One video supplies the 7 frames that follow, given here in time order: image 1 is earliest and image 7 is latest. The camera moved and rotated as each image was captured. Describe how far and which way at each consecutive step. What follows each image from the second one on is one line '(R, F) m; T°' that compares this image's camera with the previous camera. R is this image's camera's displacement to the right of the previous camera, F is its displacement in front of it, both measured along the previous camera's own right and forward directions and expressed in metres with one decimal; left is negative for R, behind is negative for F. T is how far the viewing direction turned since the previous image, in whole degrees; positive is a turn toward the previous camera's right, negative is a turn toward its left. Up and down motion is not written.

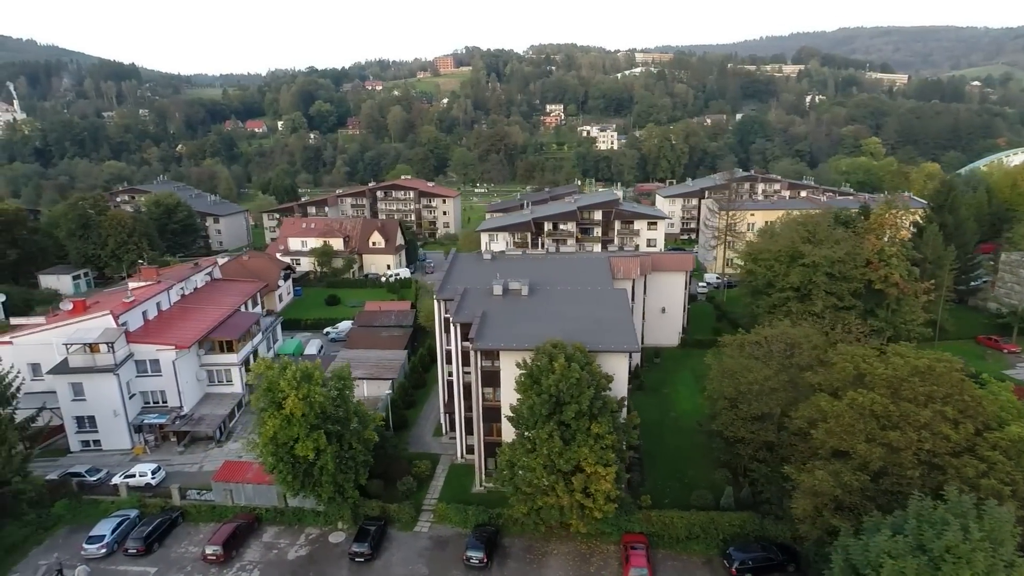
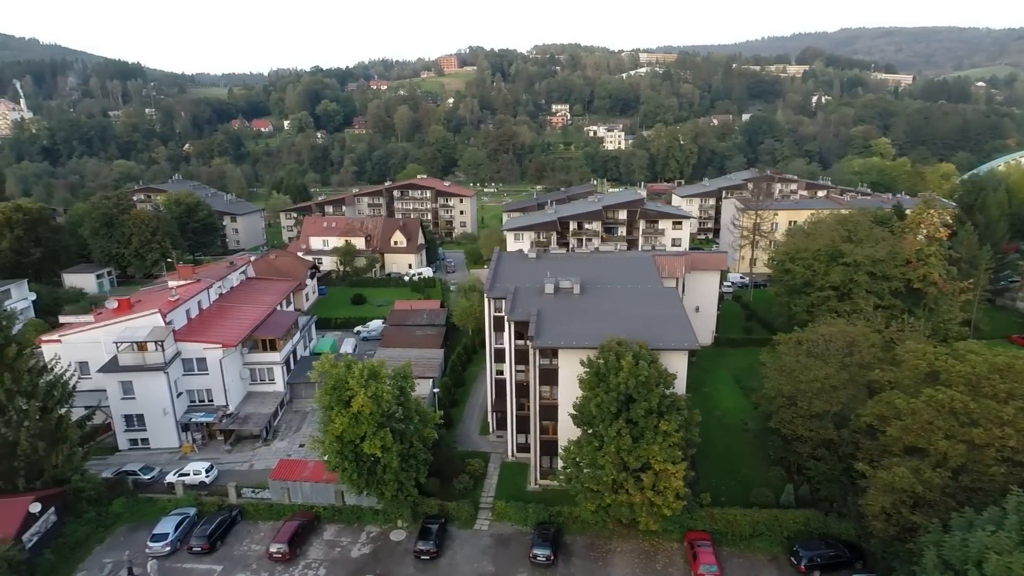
(-2.7, -0.1) m; 0°
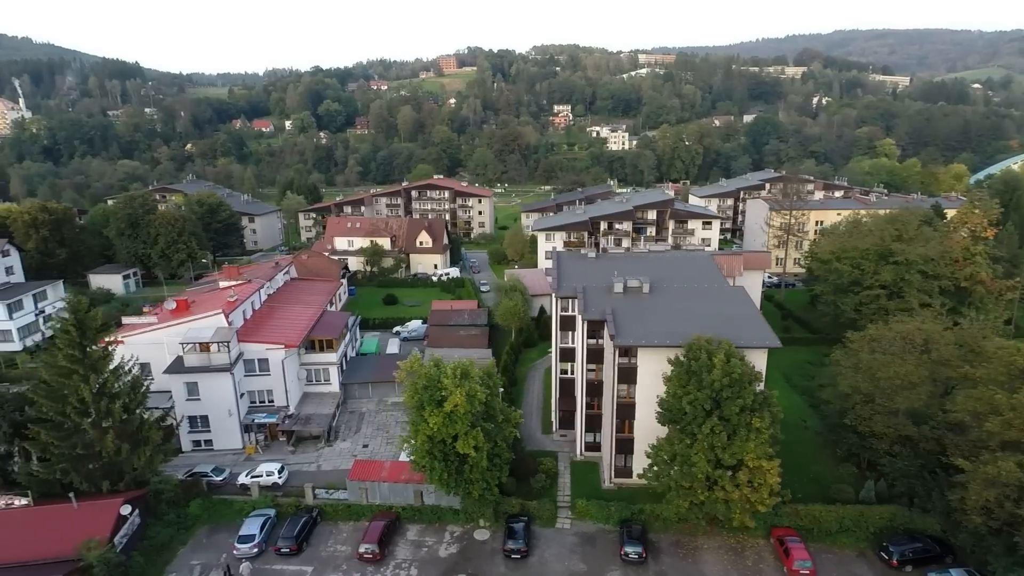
(-3.9, -0.1) m; +1°
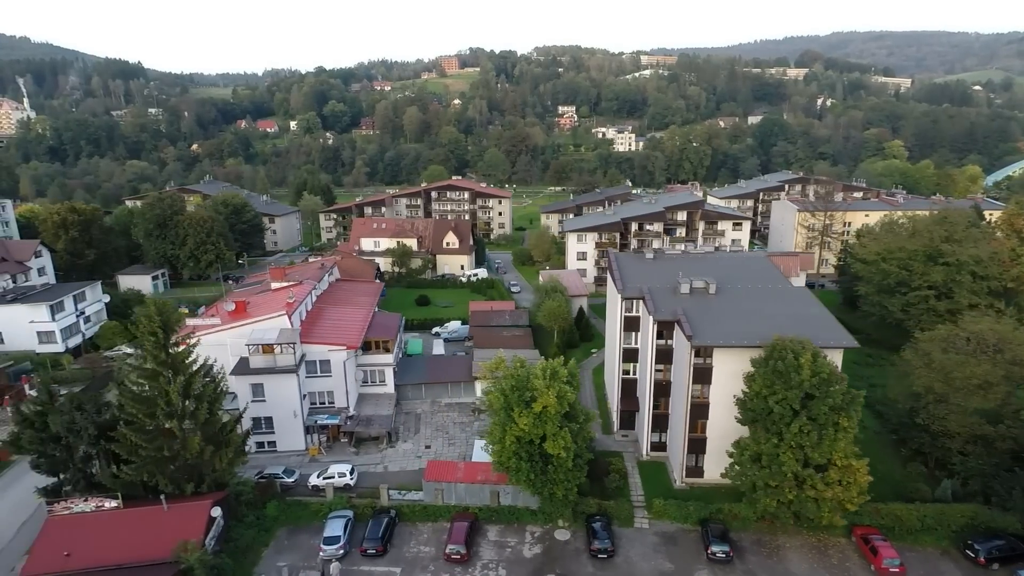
(-3.7, -0.1) m; 0°
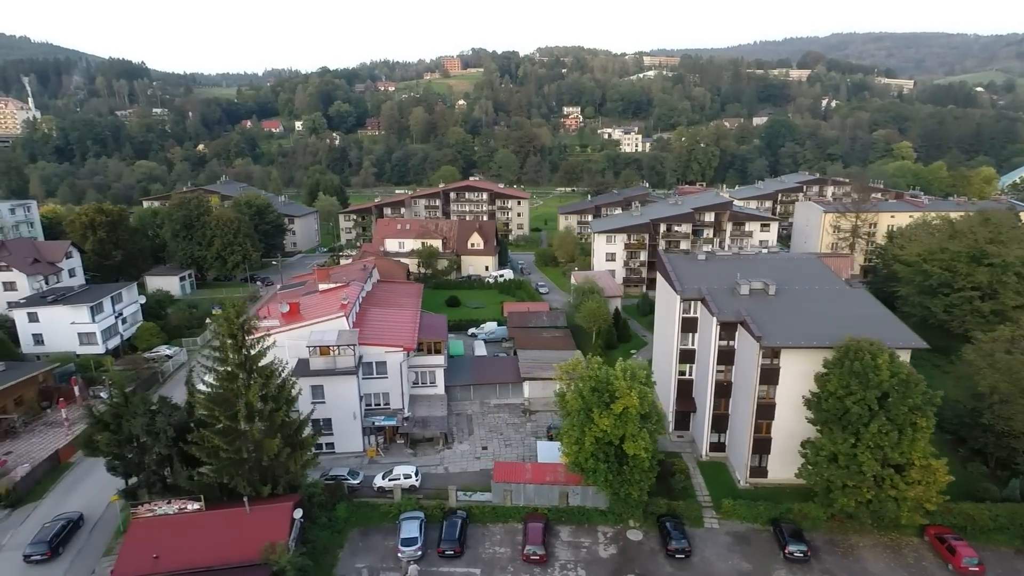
(-3.3, -0.1) m; 0°
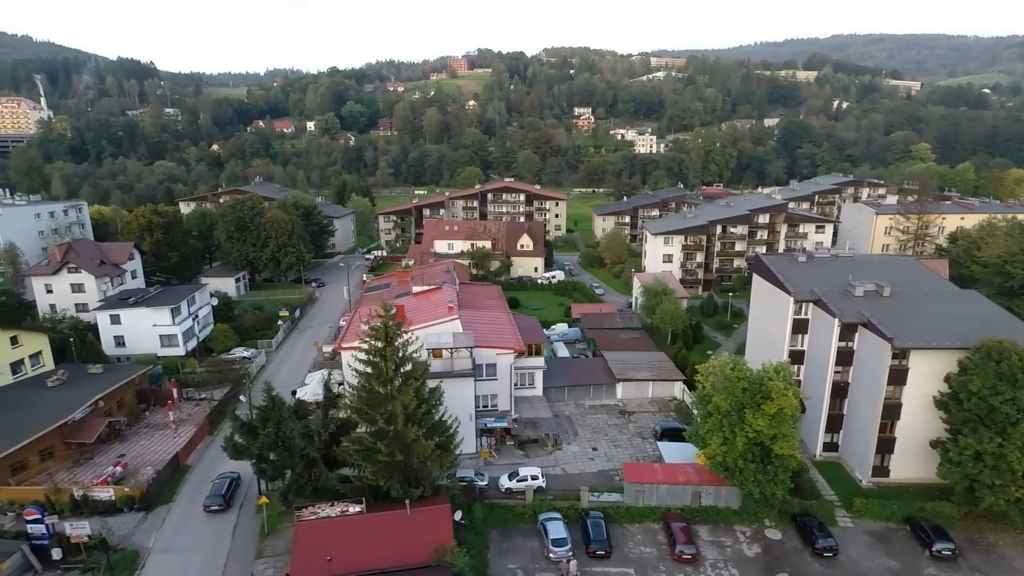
(-6.4, -0.2) m; +1°
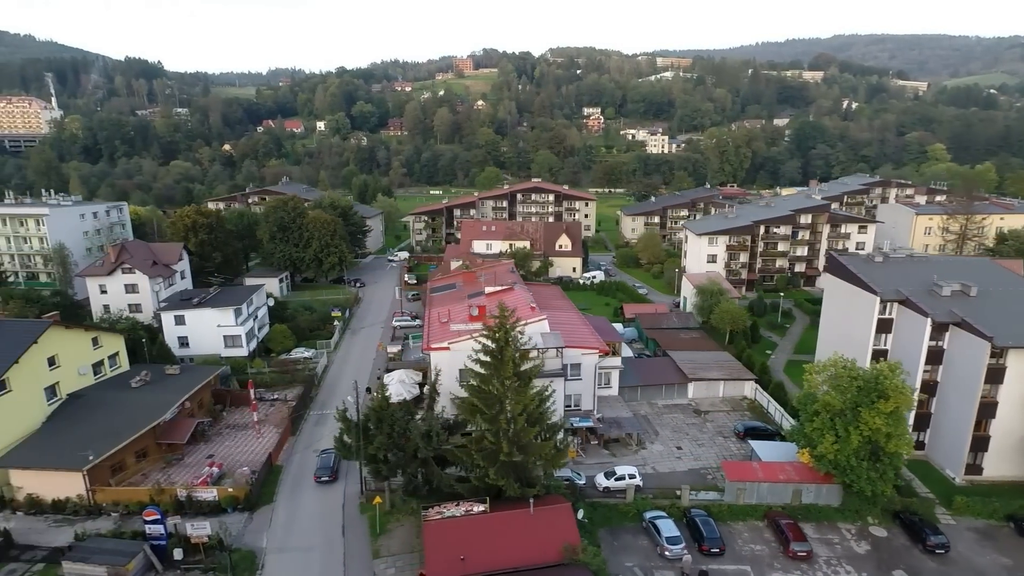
(-5.0, -0.1) m; 0°
